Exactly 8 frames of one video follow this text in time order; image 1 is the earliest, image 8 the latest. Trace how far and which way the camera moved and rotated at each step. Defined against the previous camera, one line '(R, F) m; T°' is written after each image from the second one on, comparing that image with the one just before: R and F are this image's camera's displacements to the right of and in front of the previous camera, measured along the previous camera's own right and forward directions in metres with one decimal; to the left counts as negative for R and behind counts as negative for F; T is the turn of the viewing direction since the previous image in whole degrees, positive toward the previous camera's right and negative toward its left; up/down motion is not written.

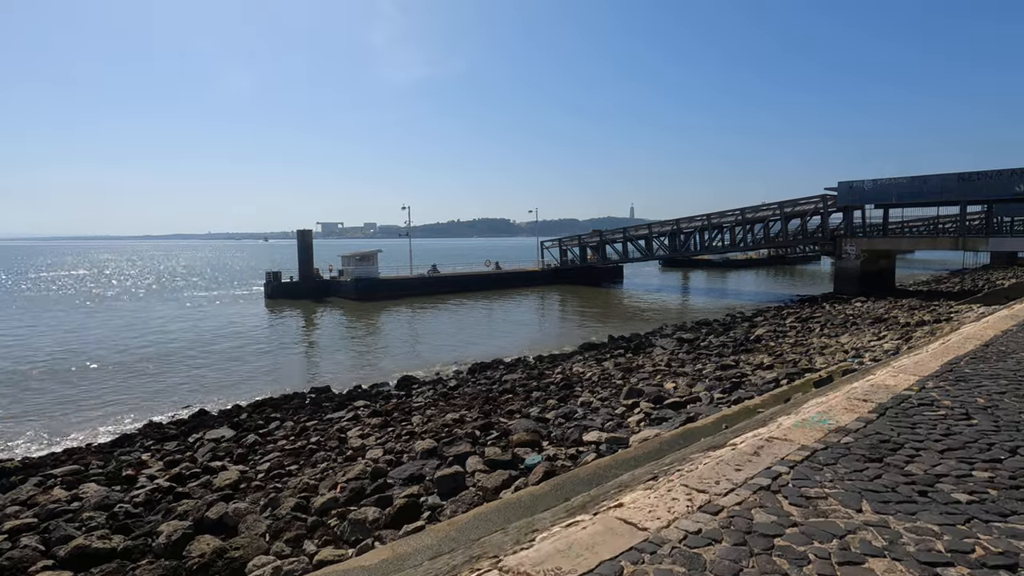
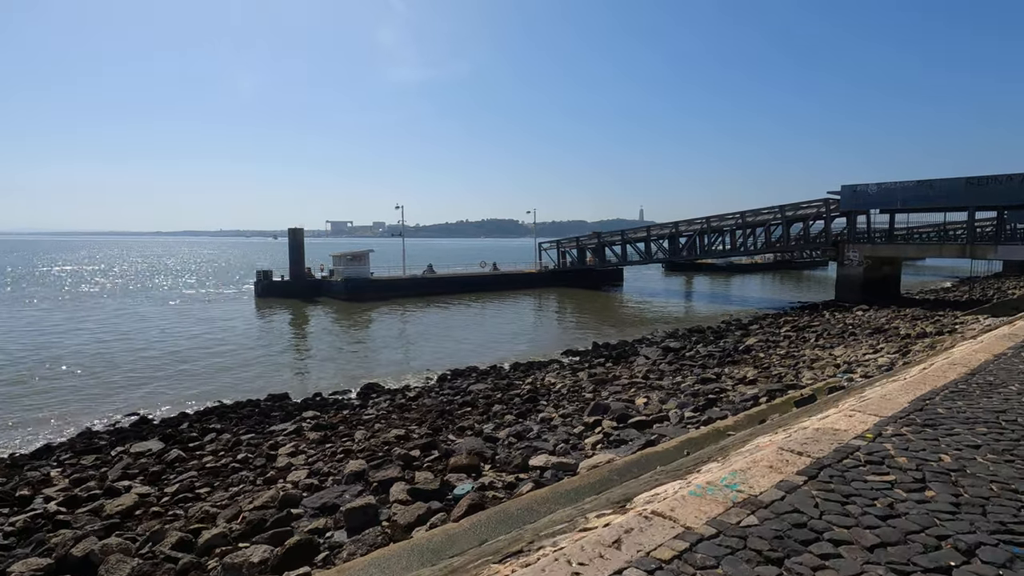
(+0.9, +0.8) m; -1°
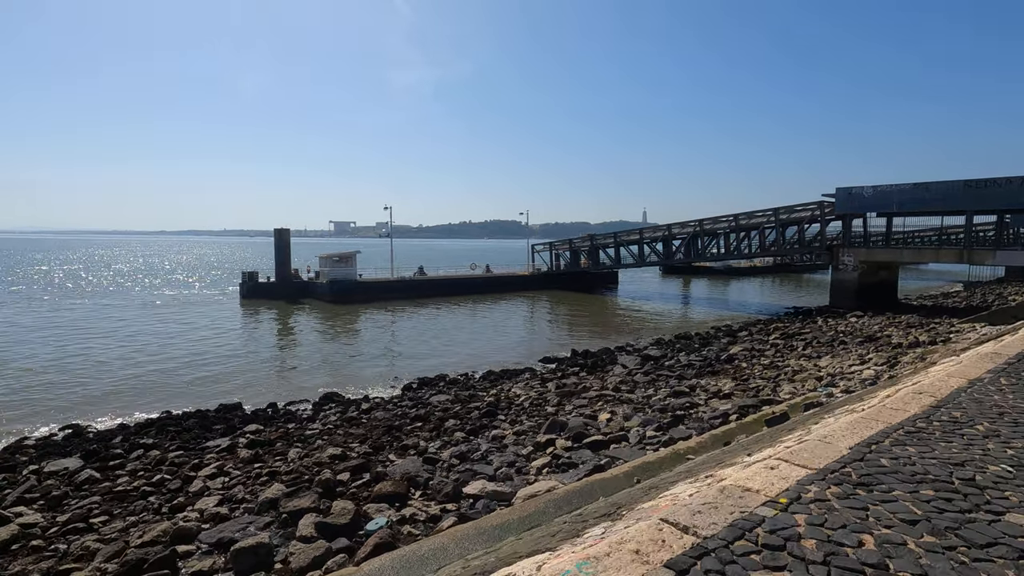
(+0.9, +0.7) m; 0°
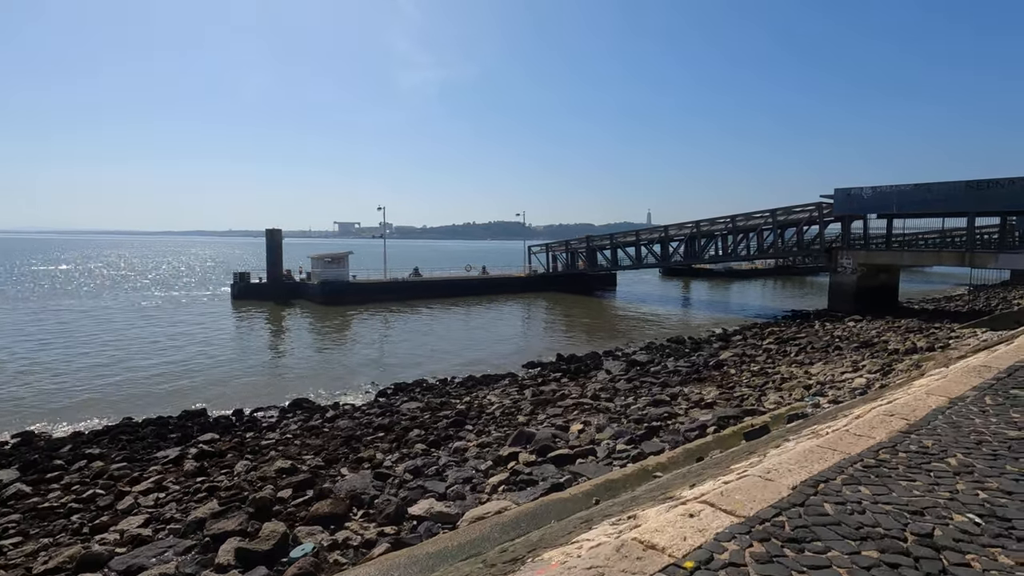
(+0.6, +0.5) m; 0°
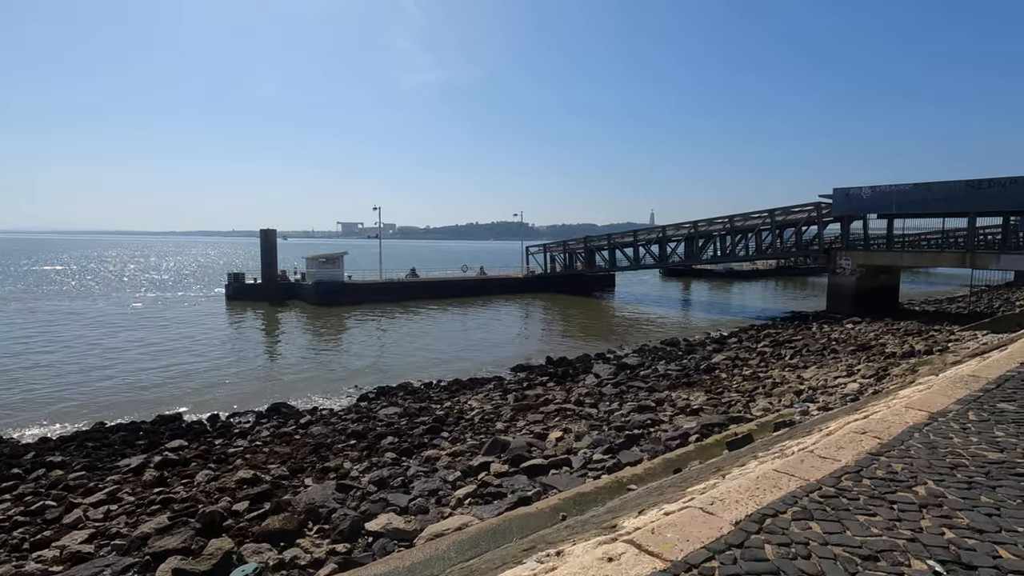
(+0.4, +0.3) m; 0°
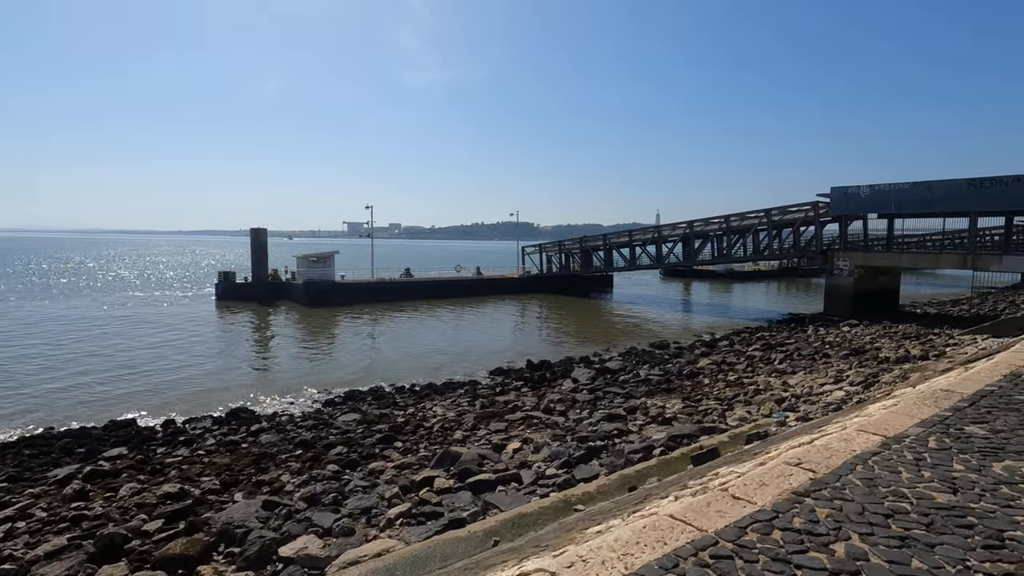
(+0.8, +0.6) m; -1°
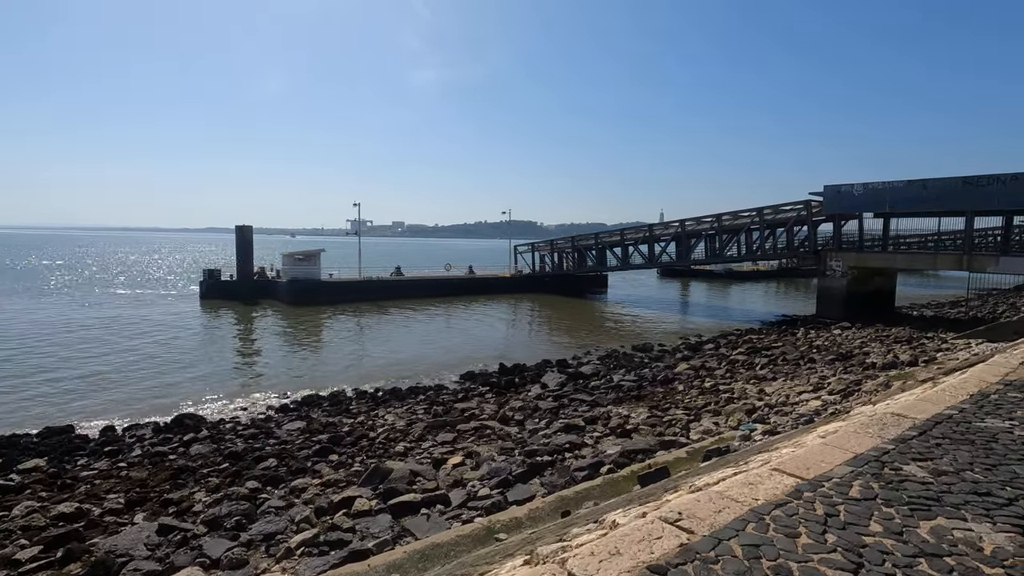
(+0.9, +0.6) m; 0°
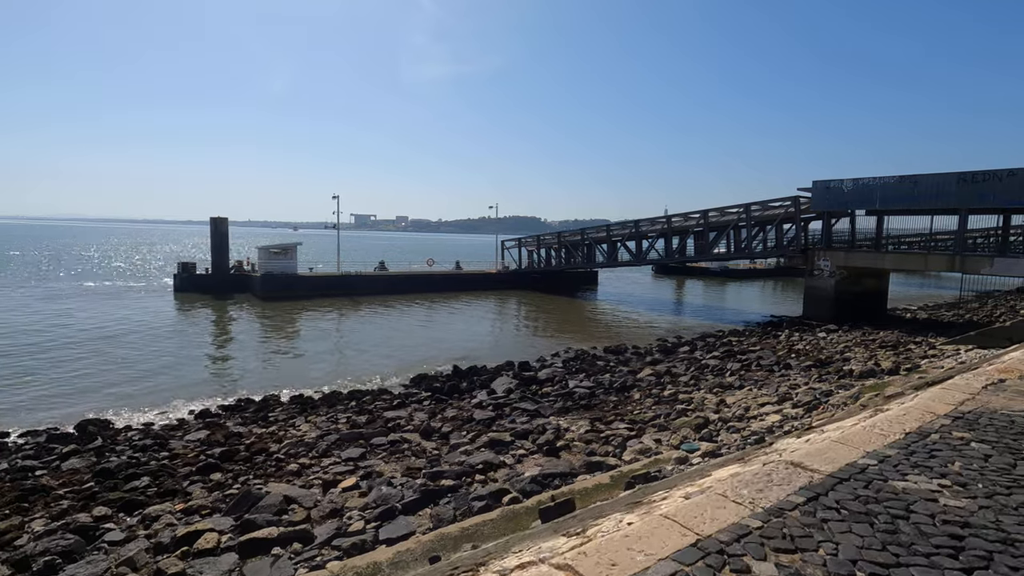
(+1.2, +1.0) m; 0°
